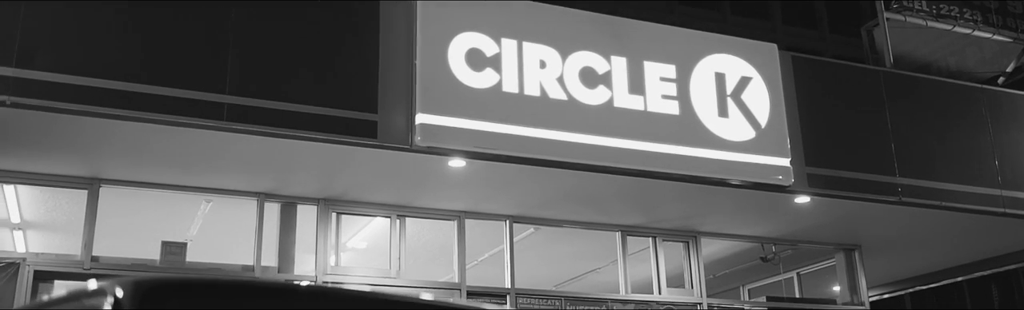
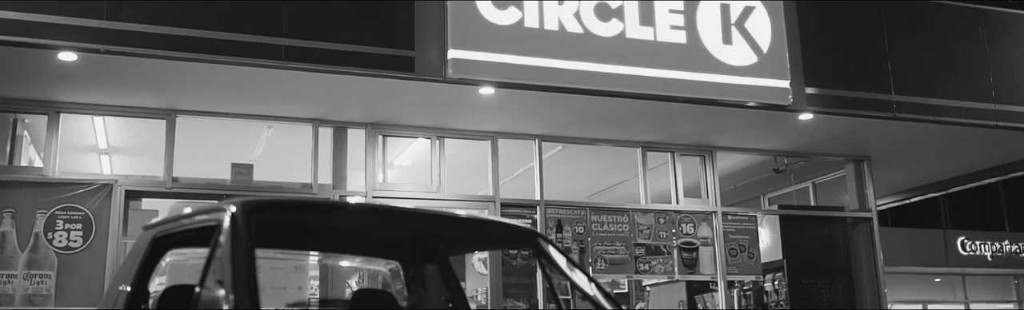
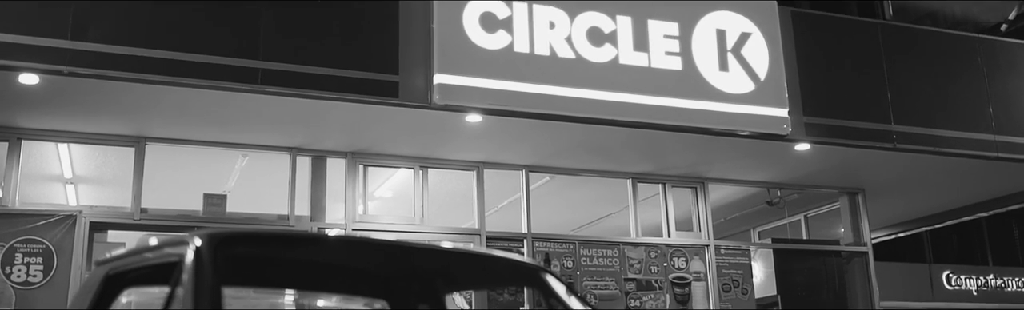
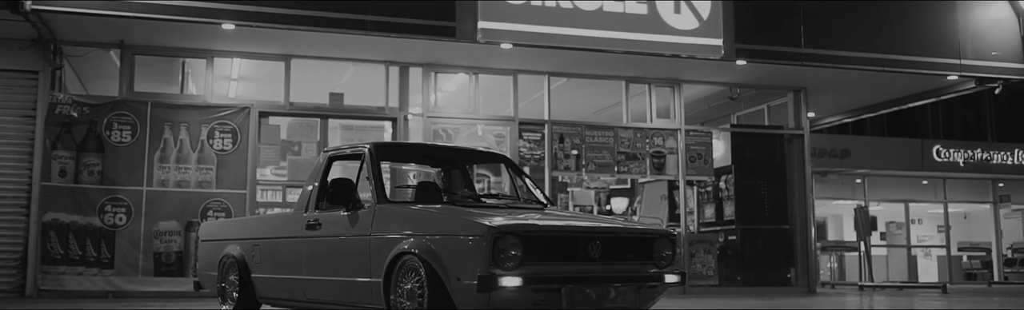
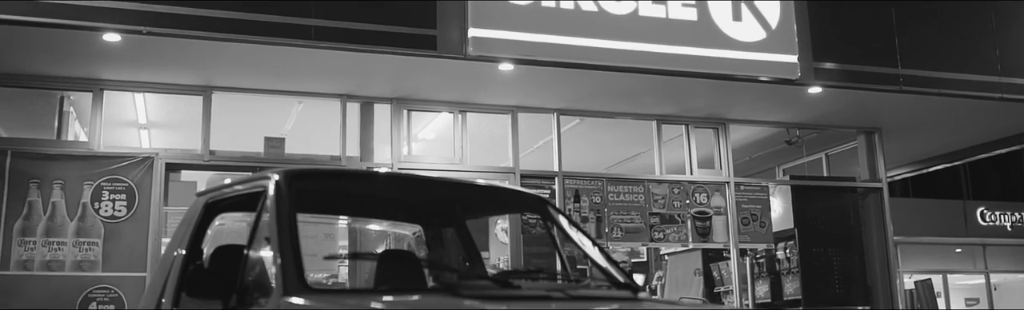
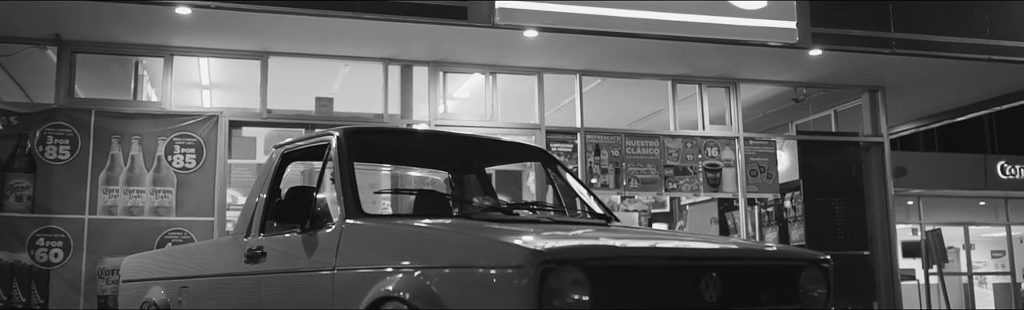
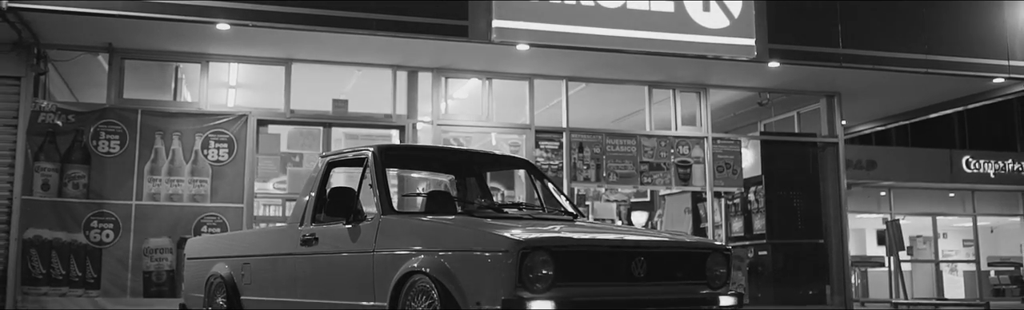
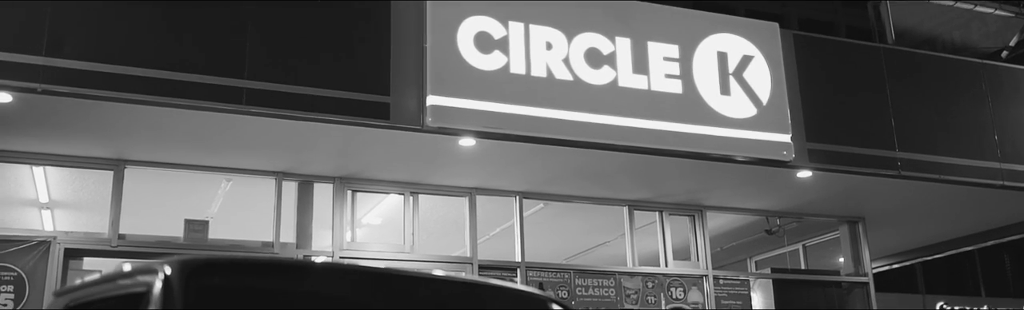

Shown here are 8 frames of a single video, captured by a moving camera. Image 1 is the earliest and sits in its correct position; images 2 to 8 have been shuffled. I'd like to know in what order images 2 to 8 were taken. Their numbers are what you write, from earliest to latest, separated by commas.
8, 3, 2, 5, 6, 7, 4
